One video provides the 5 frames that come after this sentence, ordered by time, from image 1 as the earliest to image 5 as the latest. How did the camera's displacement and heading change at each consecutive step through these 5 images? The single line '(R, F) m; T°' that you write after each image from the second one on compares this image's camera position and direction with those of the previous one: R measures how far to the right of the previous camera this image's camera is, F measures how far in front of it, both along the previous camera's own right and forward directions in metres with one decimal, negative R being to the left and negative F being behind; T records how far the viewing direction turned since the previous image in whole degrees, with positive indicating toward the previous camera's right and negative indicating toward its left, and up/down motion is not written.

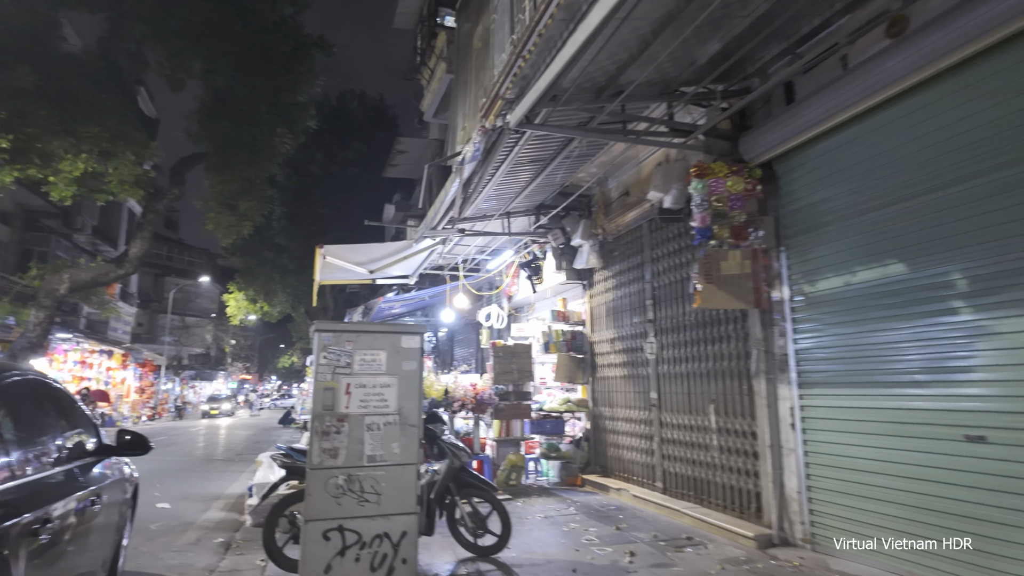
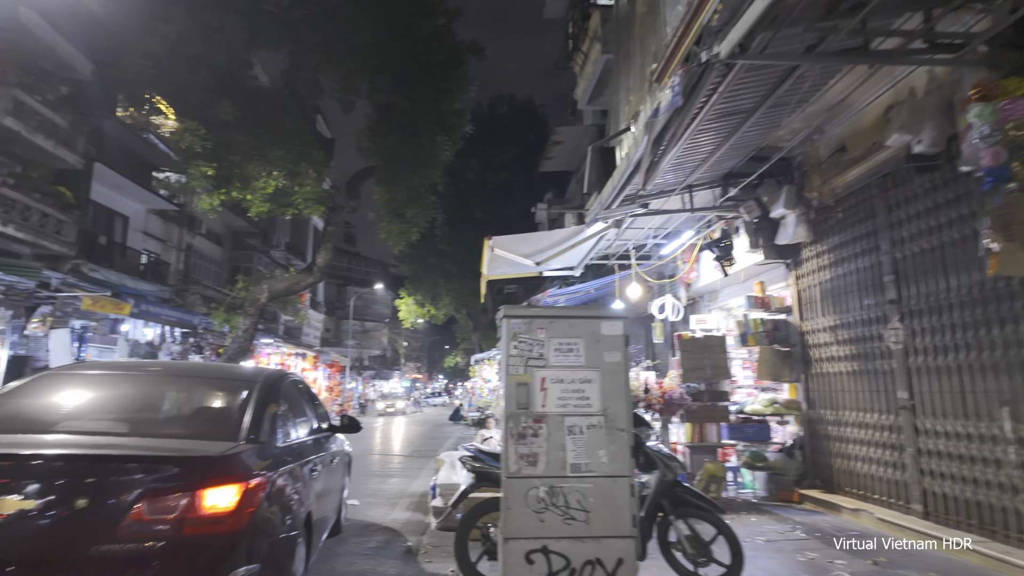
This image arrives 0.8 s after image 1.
(-0.4, +0.6) m; -15°
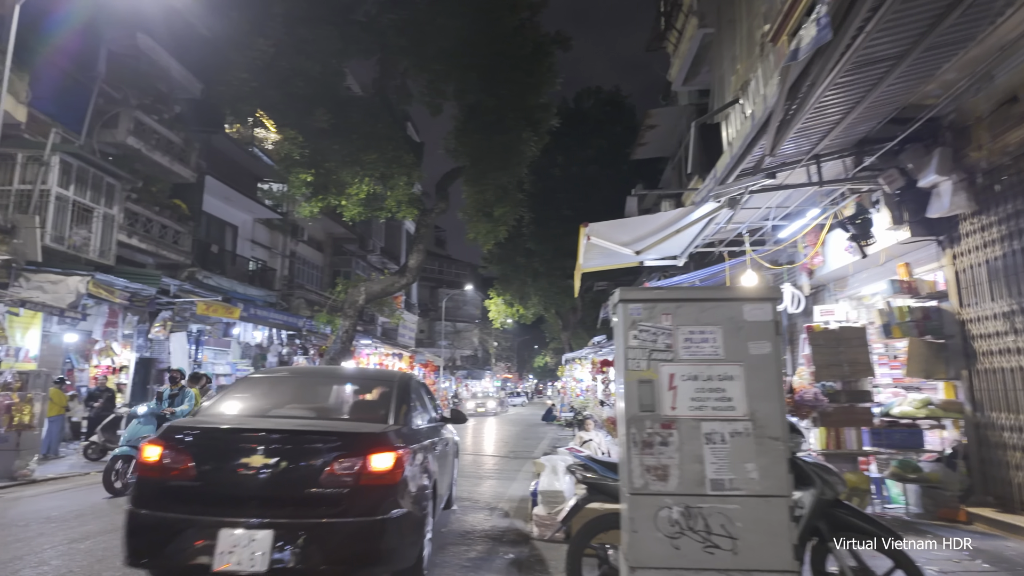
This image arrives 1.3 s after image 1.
(-0.1, +0.5) m; -9°
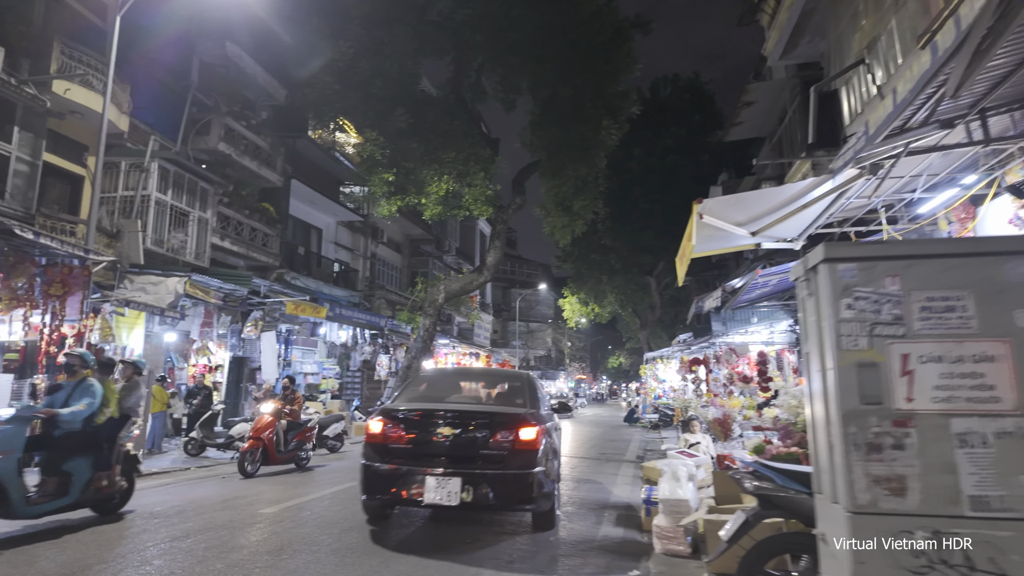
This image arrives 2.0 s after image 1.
(-0.3, +0.5) m; -7°
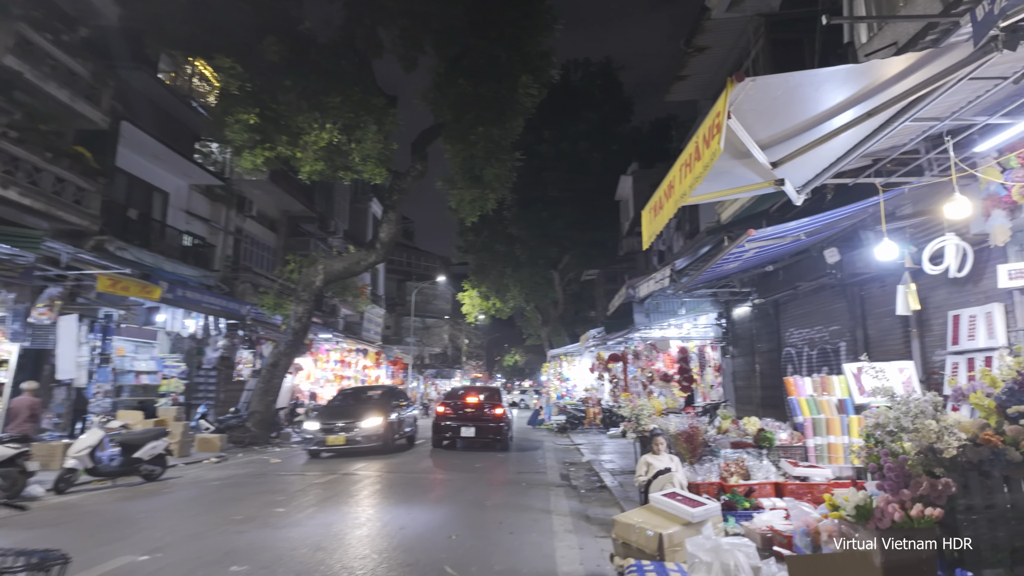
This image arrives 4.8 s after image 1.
(0.0, +2.5) m; +10°
